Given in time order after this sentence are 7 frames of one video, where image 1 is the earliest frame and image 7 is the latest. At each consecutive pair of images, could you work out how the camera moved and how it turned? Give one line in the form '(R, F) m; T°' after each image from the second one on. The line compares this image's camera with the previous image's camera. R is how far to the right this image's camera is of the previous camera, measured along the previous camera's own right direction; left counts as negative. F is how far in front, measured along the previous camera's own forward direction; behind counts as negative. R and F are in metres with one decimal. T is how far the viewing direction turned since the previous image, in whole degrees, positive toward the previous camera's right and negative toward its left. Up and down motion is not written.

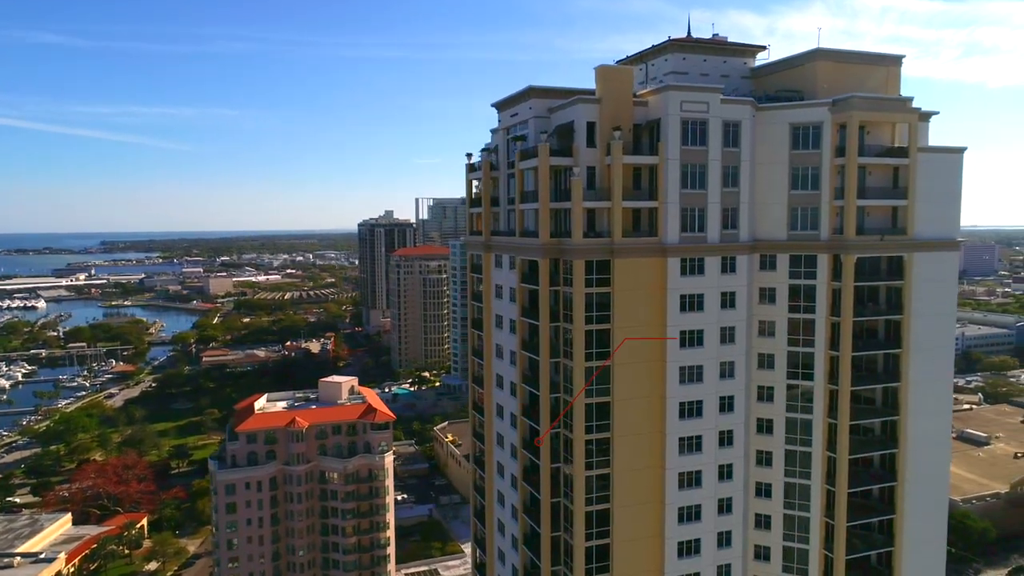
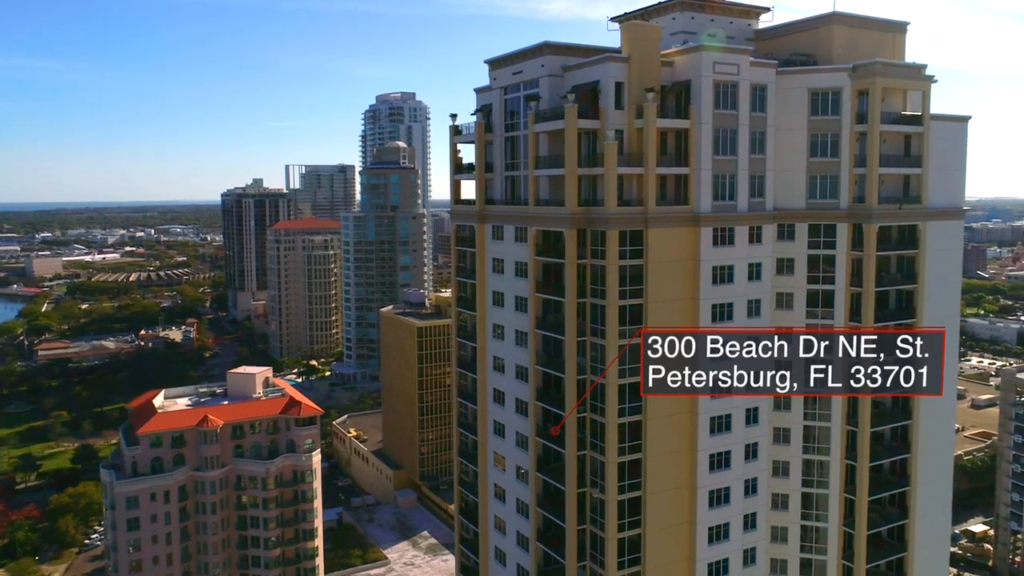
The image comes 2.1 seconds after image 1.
(-9.1, +4.6) m; +11°
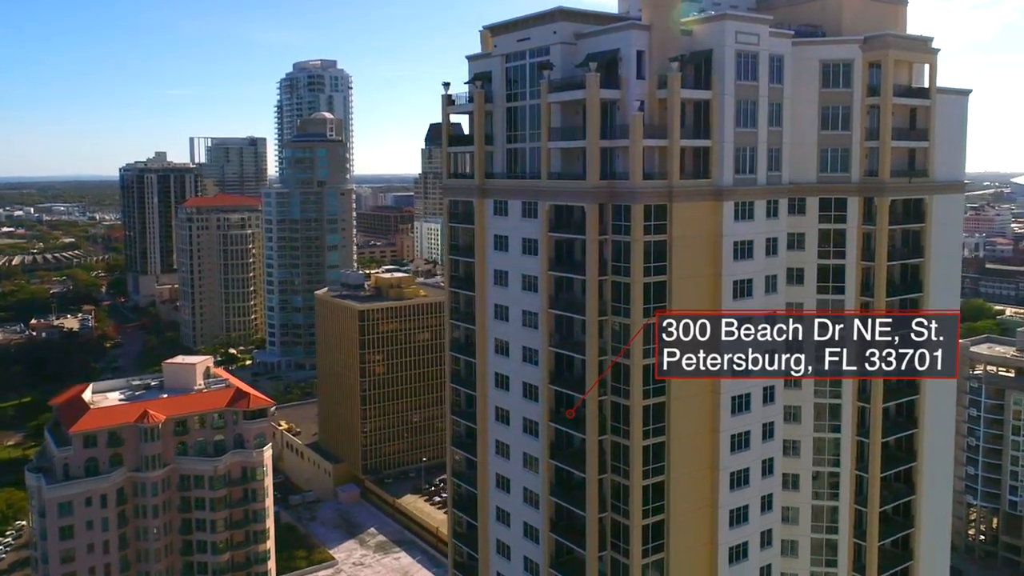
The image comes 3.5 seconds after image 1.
(-6.1, +2.7) m; +8°
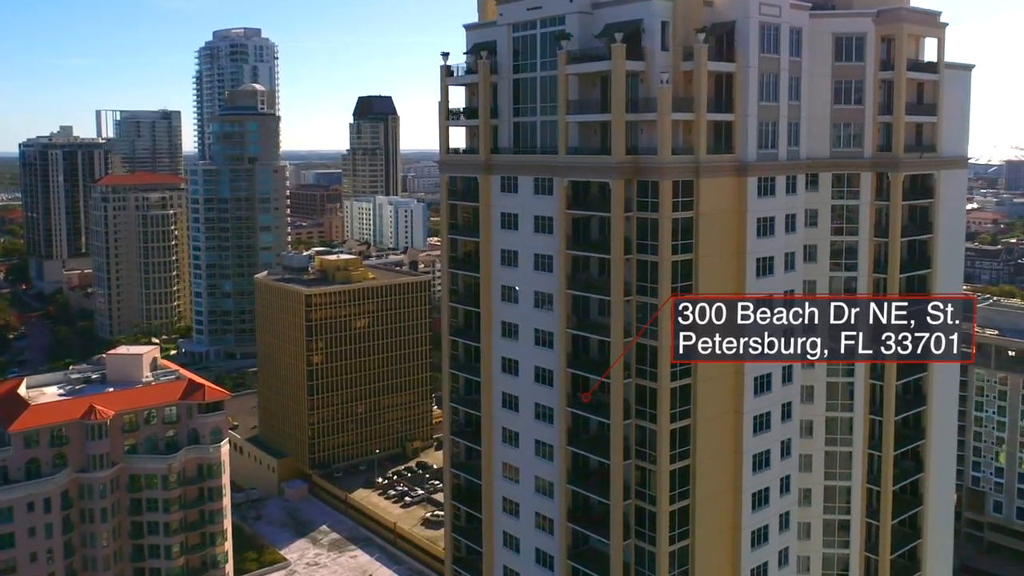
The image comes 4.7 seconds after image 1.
(-5.6, +2.3) m; +7°
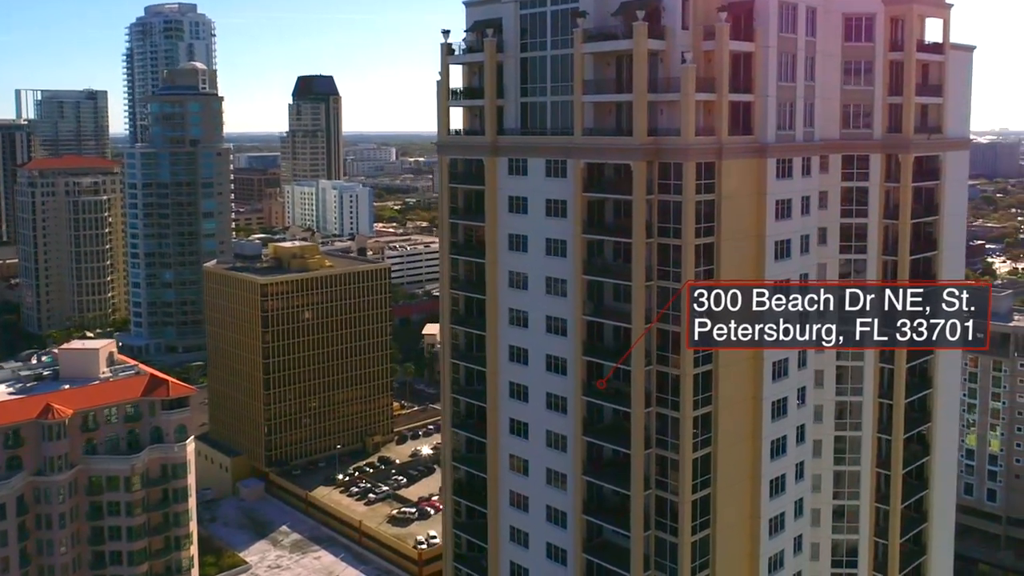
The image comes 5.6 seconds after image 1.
(-4.5, +1.8) m; +6°
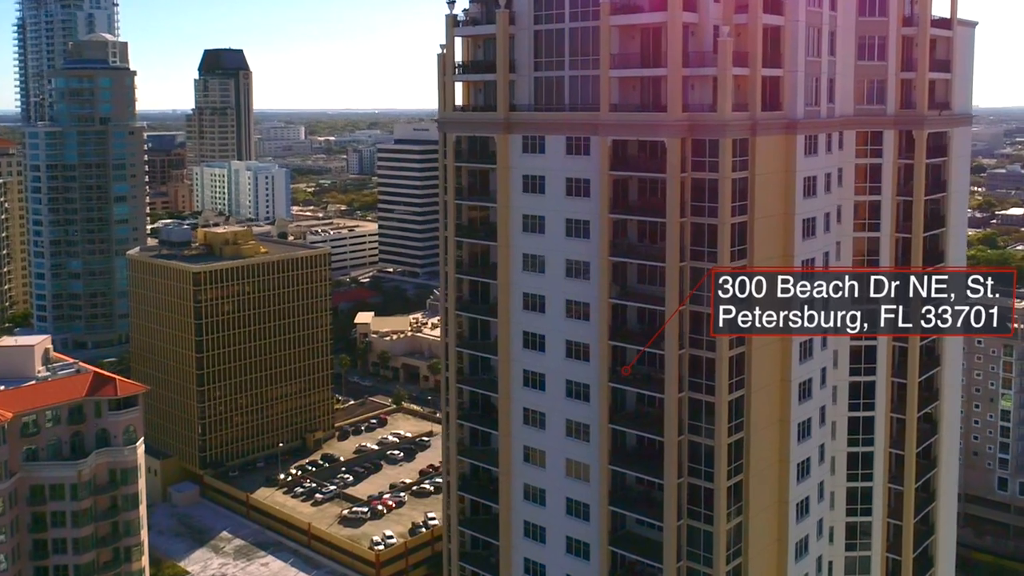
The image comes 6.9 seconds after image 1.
(-6.4, +2.7) m; +9°
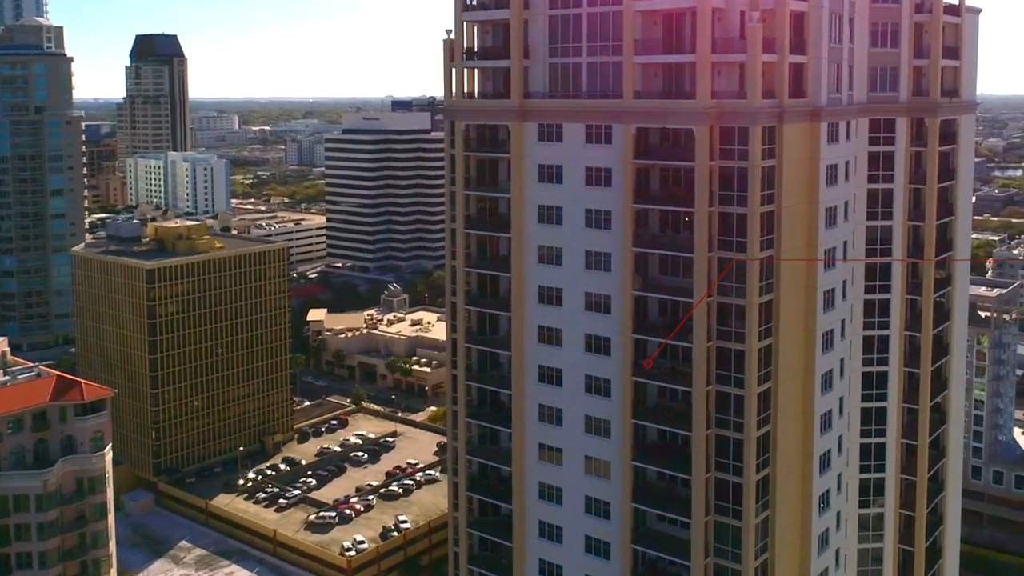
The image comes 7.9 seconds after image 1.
(-4.7, +1.8) m; +6°
